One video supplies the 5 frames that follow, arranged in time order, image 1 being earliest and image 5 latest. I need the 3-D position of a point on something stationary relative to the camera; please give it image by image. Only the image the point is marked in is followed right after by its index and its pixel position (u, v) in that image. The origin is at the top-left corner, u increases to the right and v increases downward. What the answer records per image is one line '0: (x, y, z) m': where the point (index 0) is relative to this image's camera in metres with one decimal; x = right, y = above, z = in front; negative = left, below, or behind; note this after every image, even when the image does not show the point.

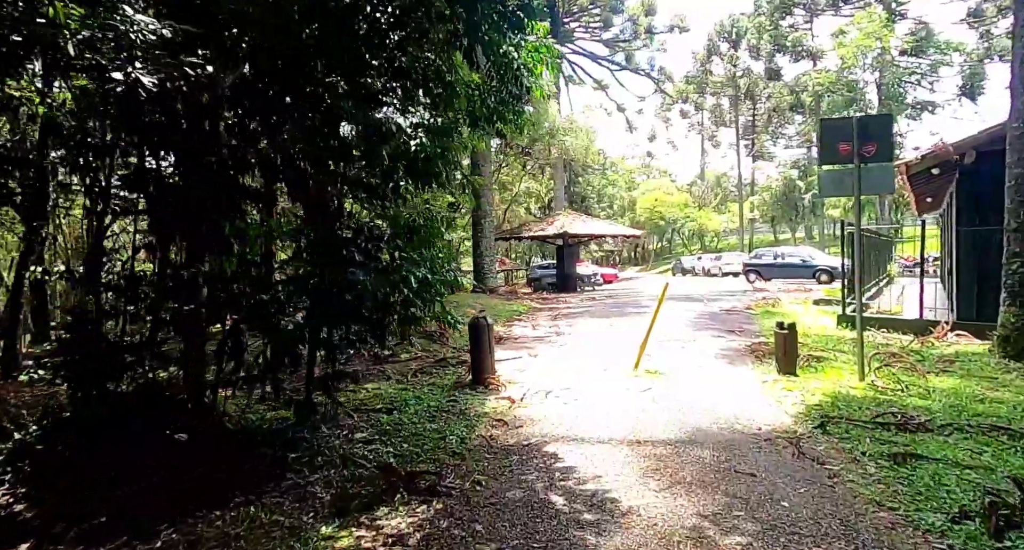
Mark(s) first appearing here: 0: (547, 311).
0: (+0.9, -0.9, +16.2) m
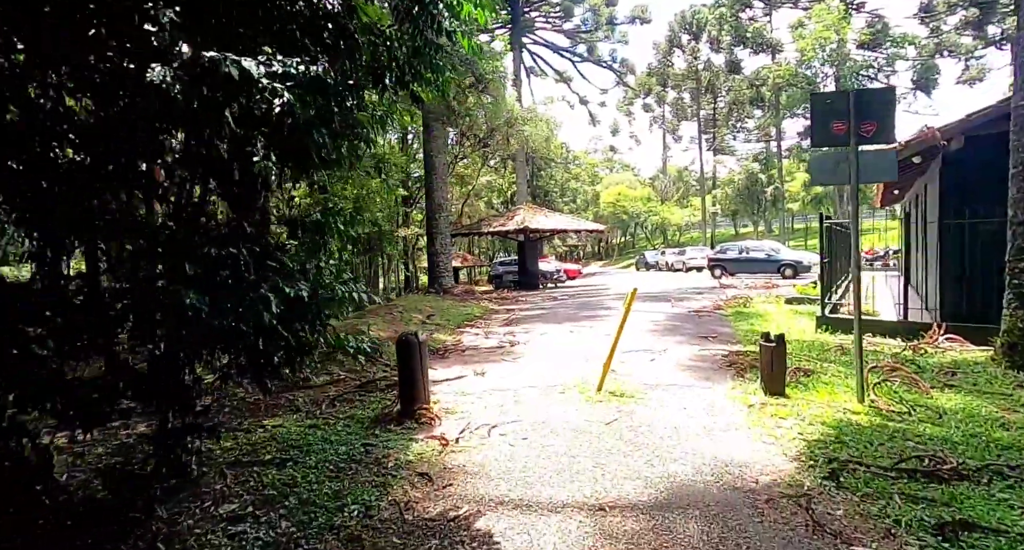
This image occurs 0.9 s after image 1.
0: (-0.1, -0.9, +14.9) m
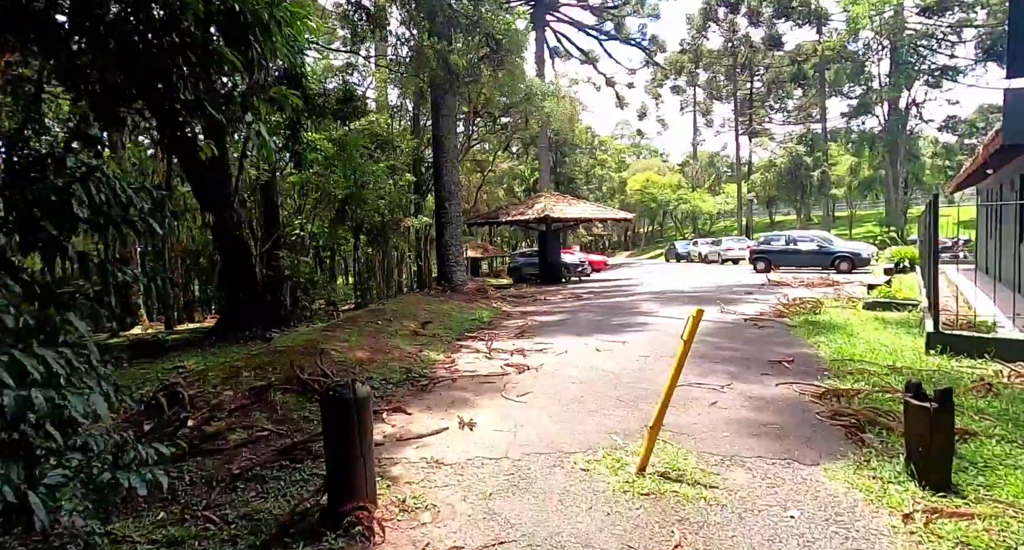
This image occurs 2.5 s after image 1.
0: (+0.1, -0.8, +12.5) m
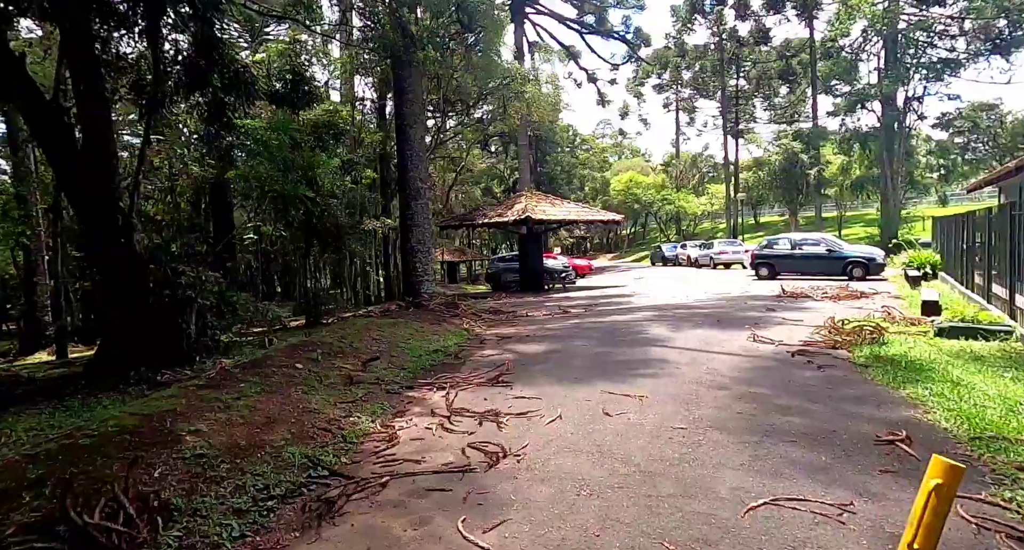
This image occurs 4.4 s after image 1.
0: (-0.2, -1.1, +9.8) m
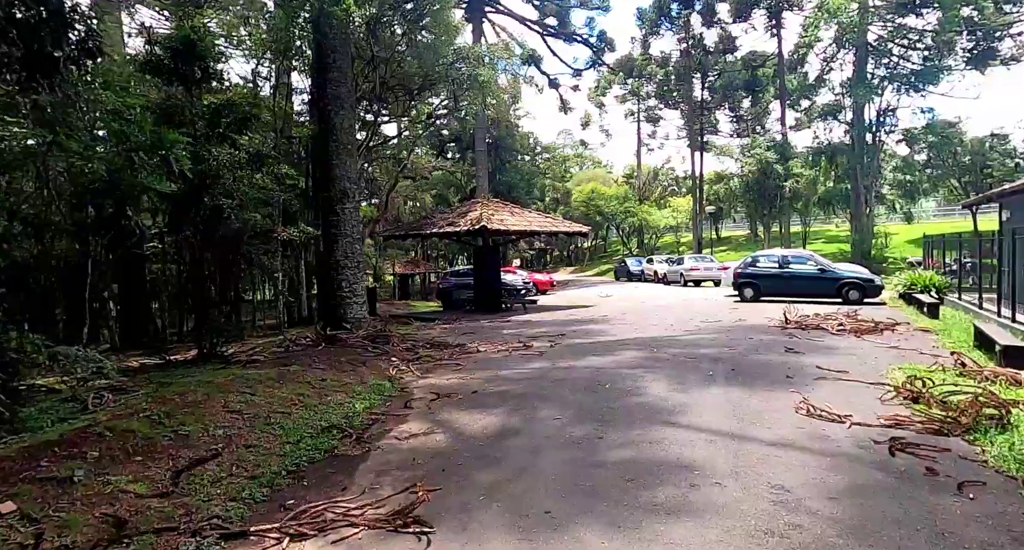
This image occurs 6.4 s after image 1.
0: (-0.9, -1.5, +6.4) m
